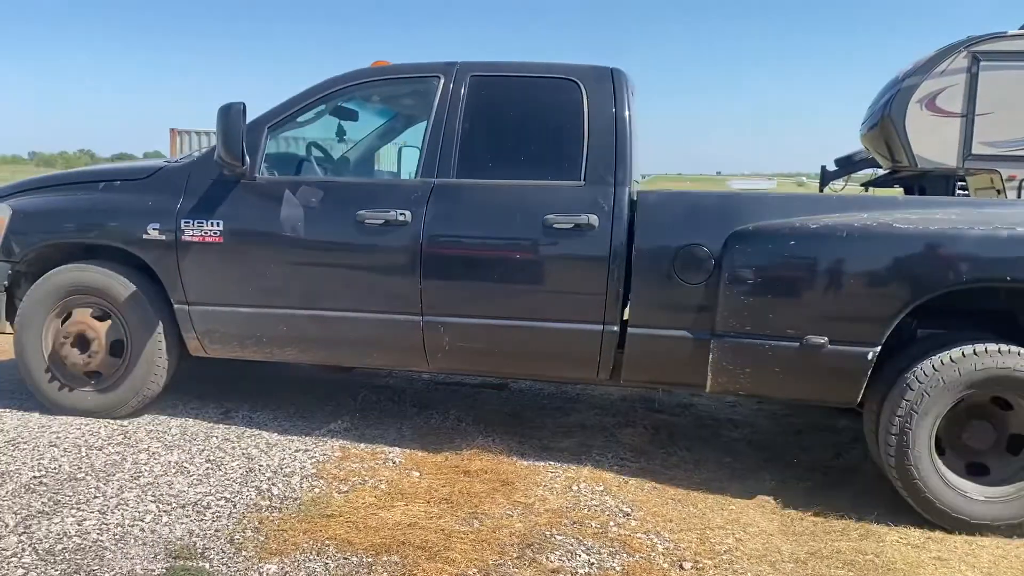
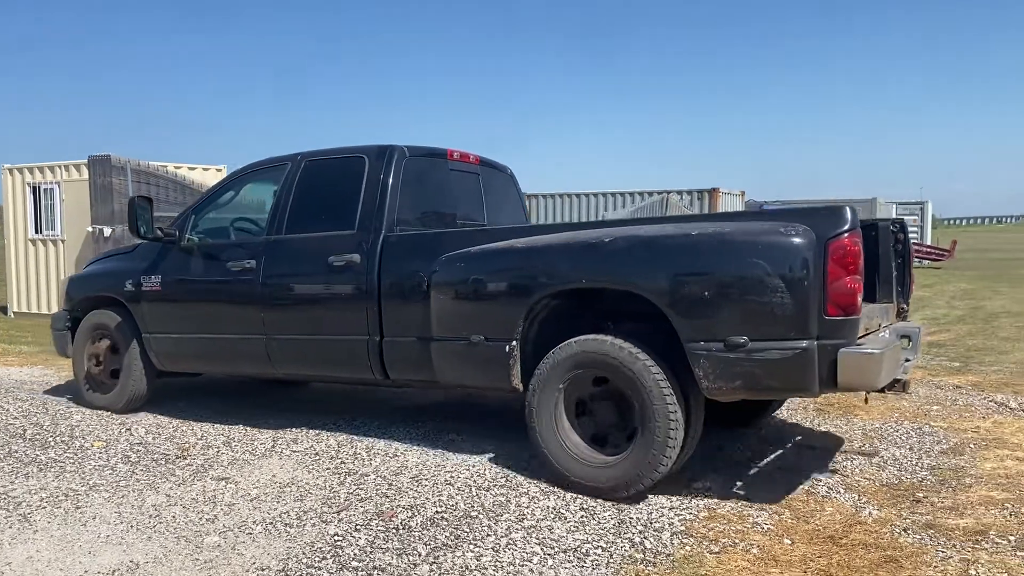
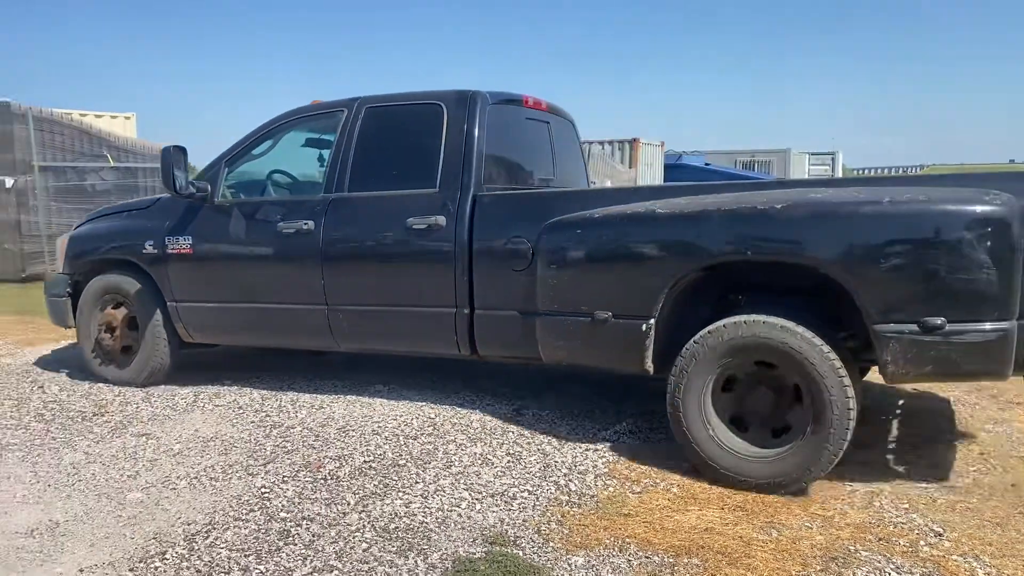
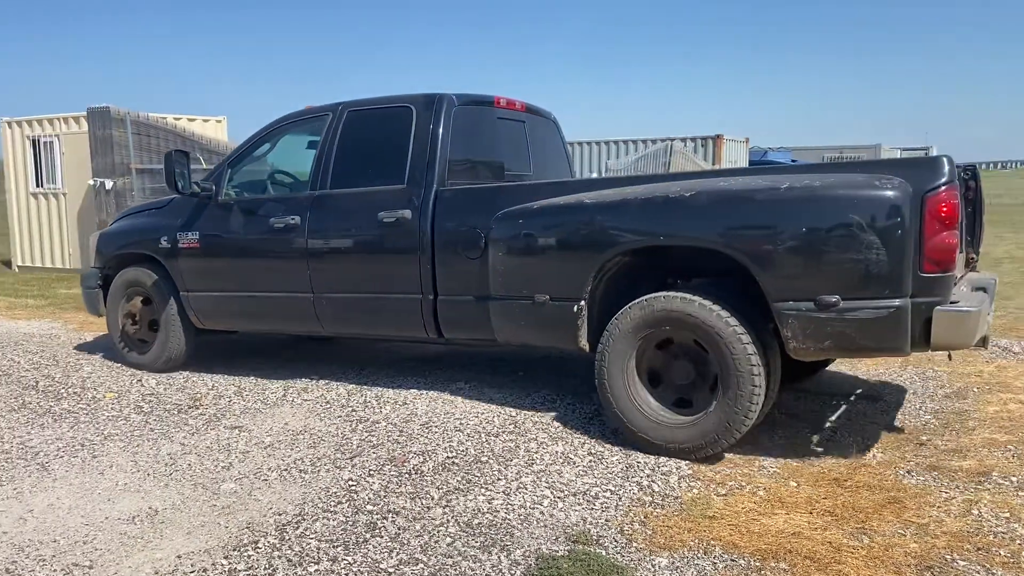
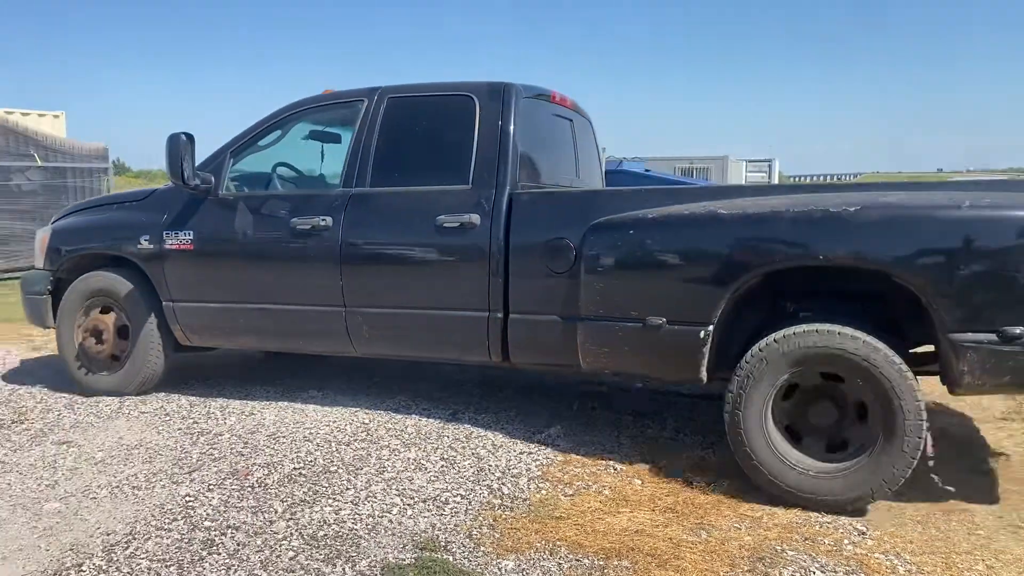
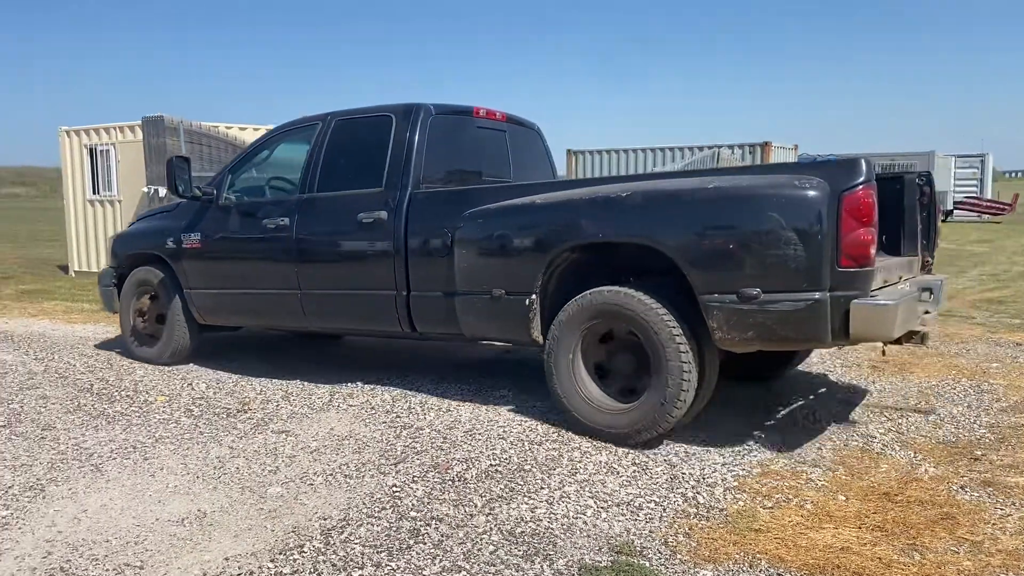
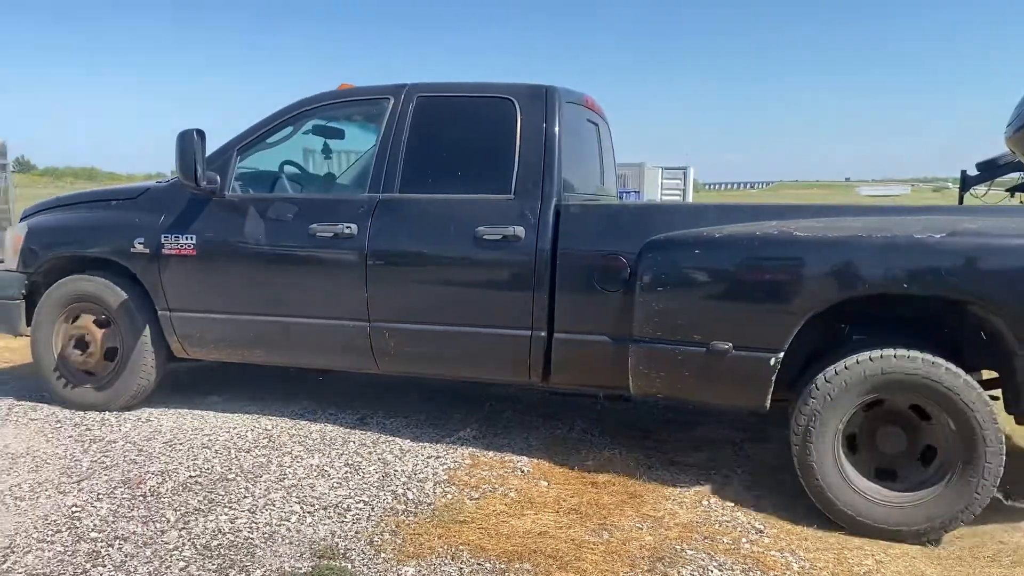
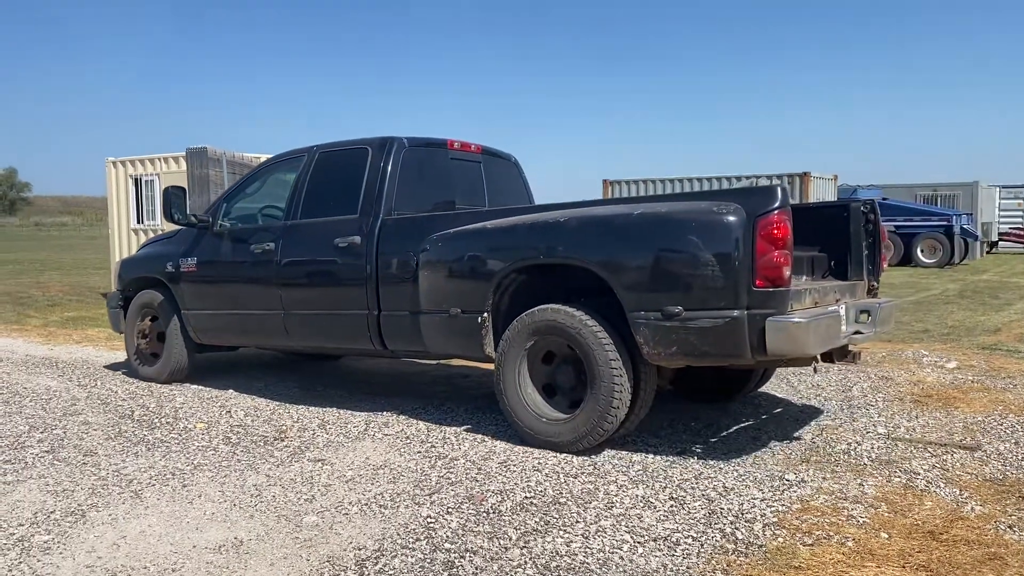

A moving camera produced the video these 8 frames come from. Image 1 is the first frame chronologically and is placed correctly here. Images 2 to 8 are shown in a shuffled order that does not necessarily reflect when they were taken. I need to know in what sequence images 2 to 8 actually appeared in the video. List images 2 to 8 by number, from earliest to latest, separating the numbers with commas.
7, 5, 3, 4, 6, 8, 2
